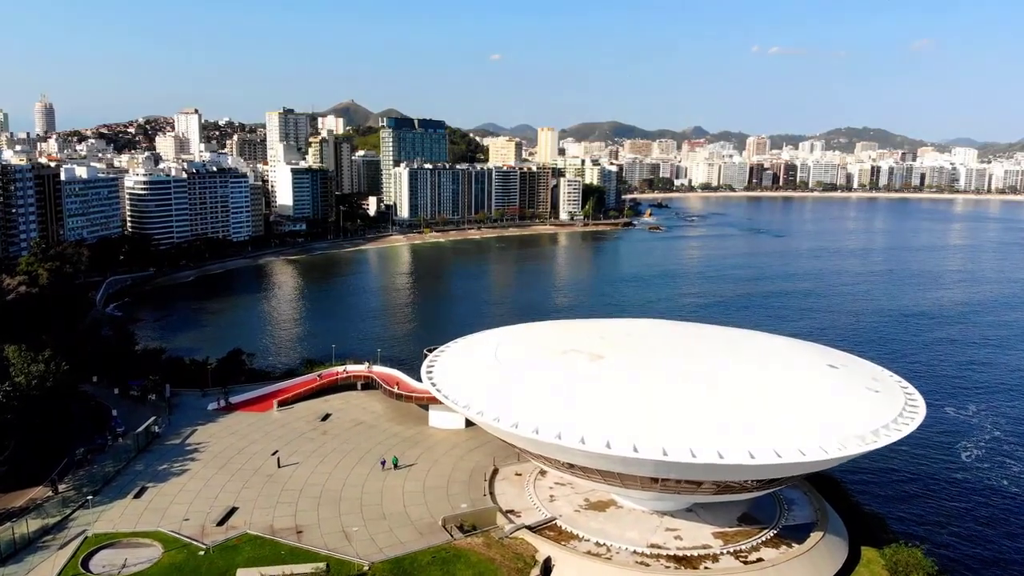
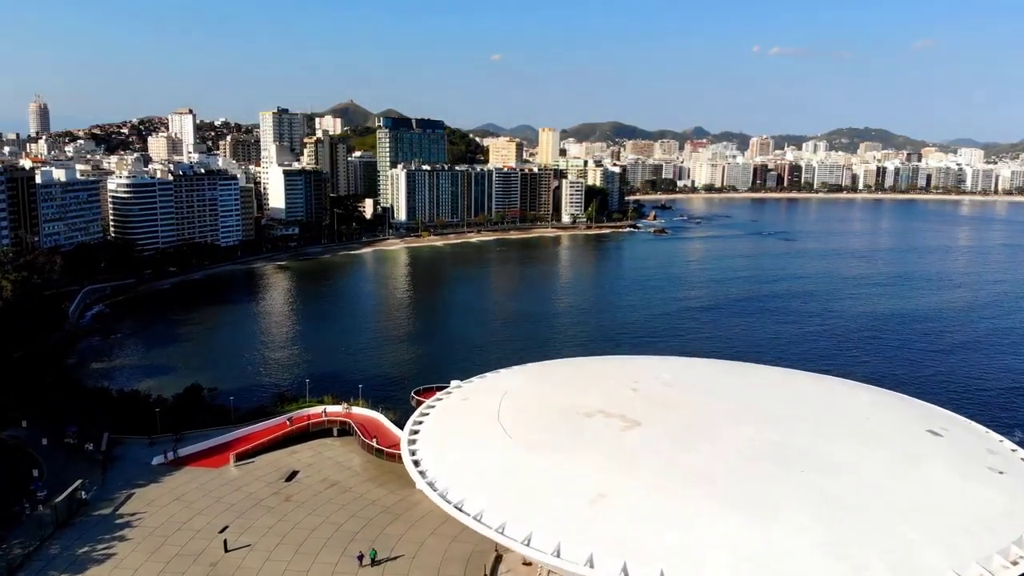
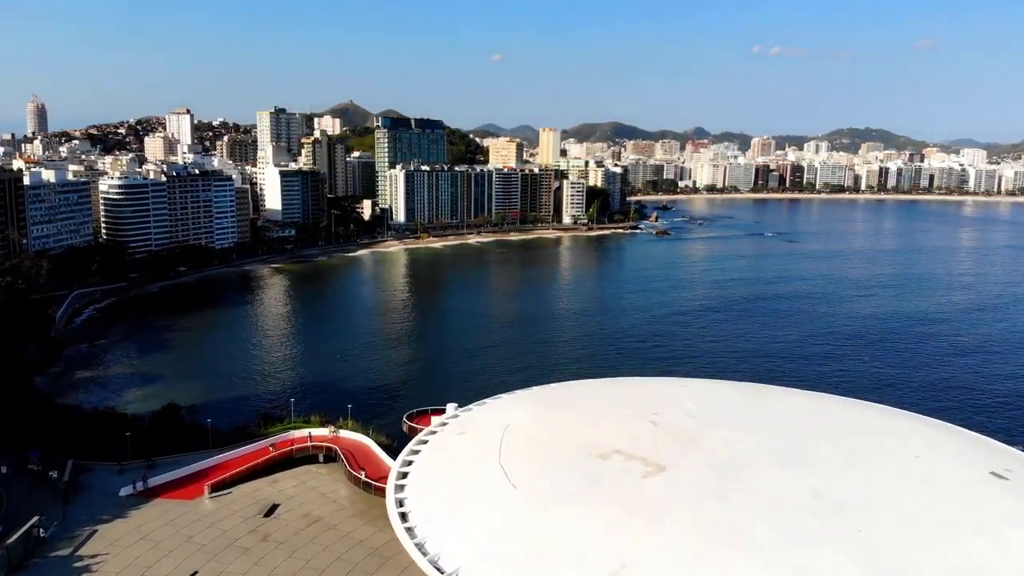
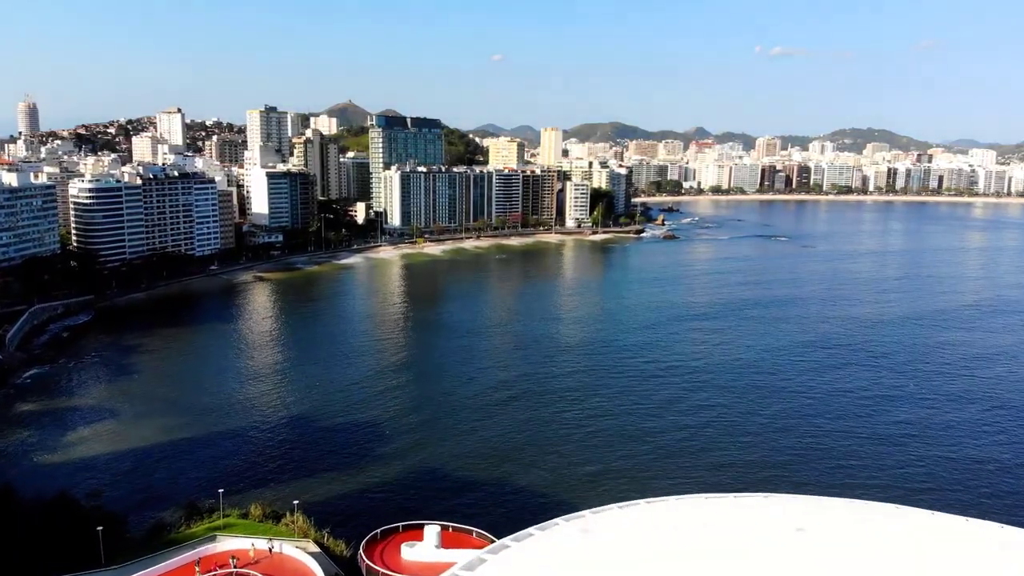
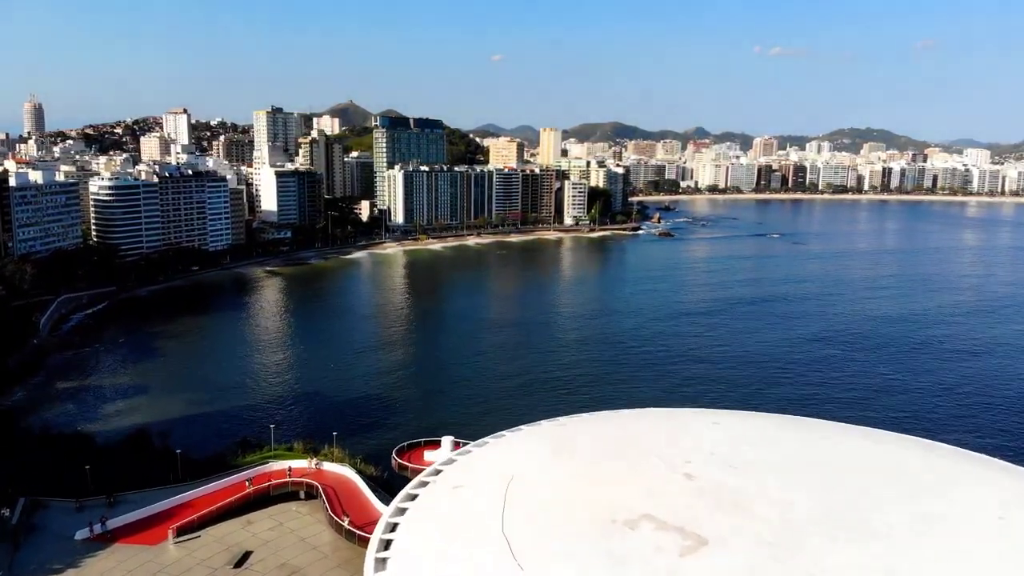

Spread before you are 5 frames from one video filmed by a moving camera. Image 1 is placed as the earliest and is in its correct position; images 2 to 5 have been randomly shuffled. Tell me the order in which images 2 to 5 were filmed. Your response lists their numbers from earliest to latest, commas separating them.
2, 3, 5, 4
